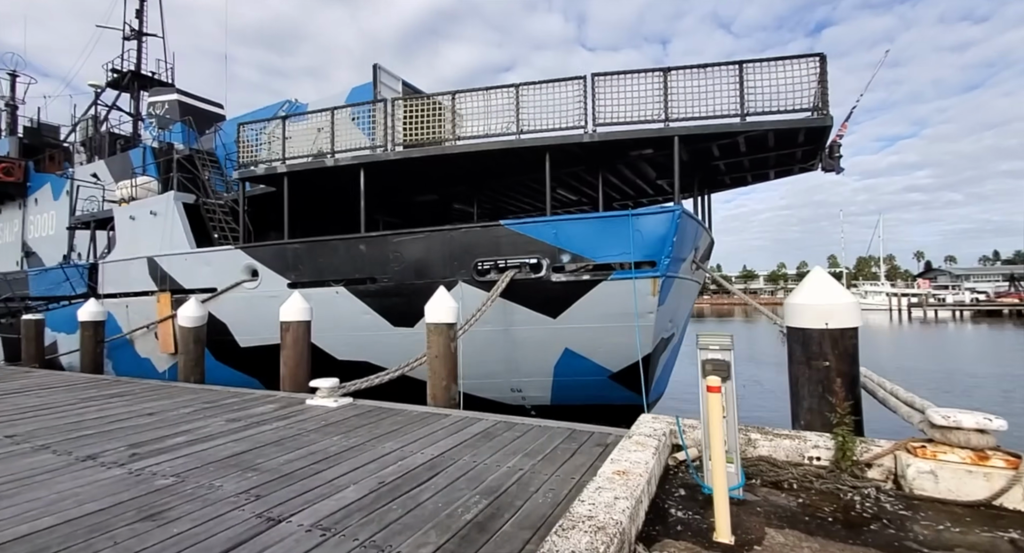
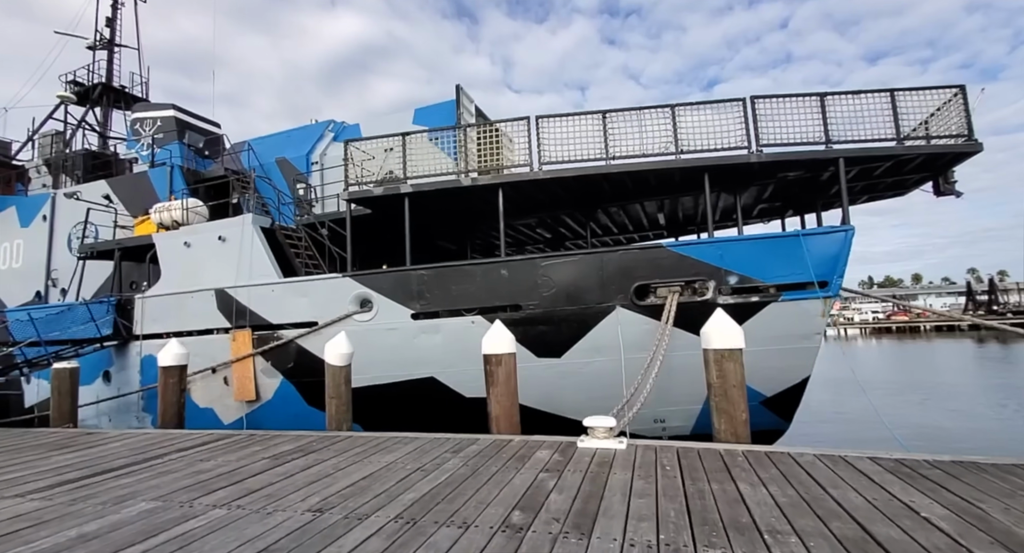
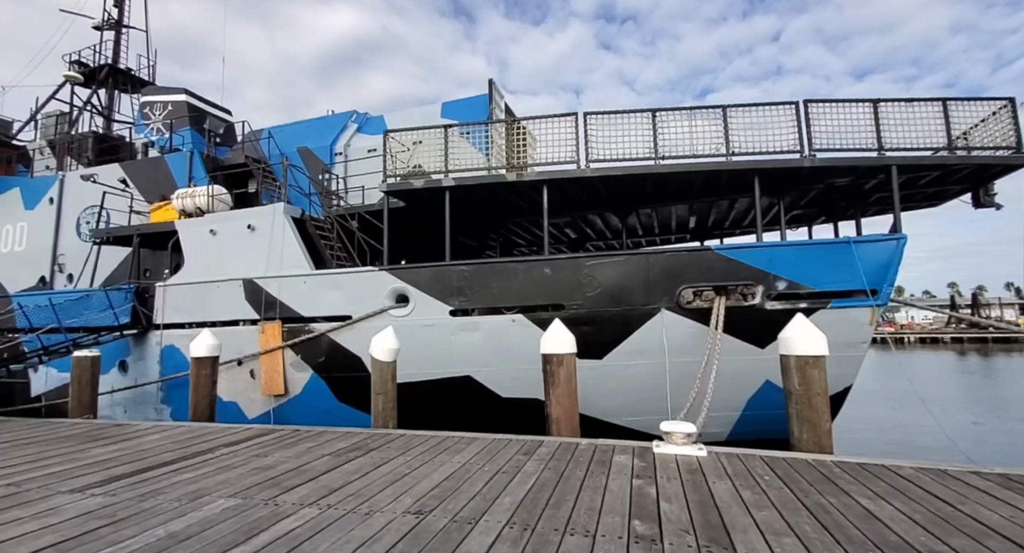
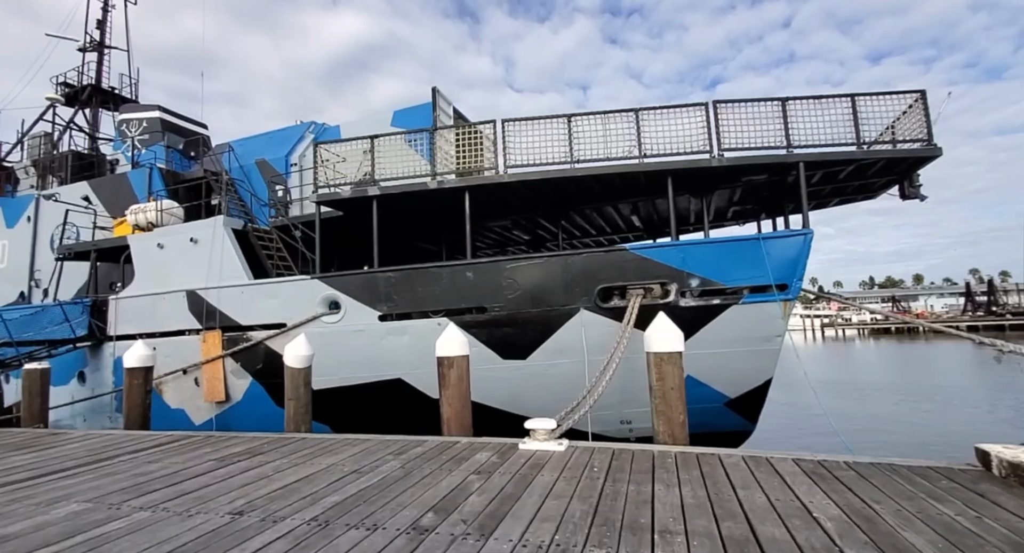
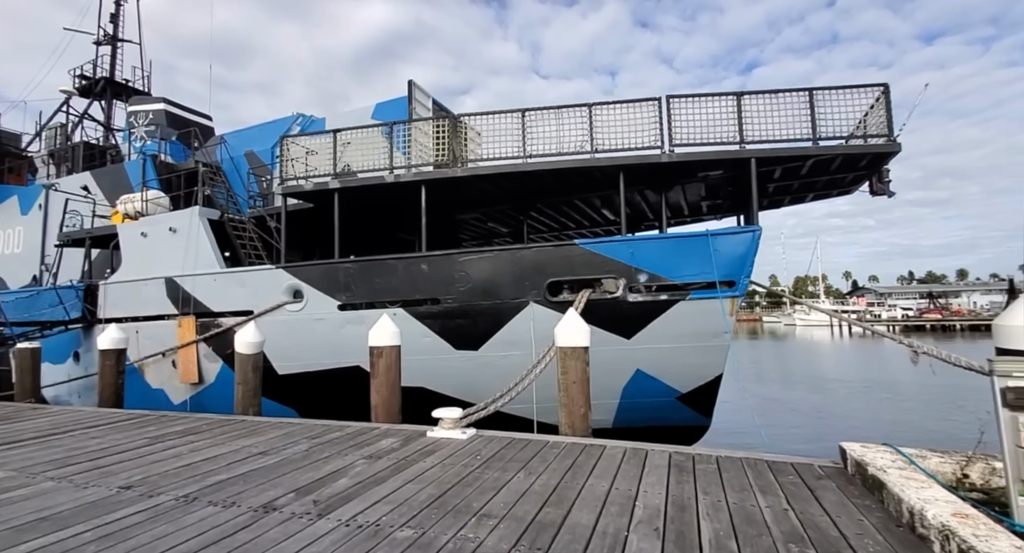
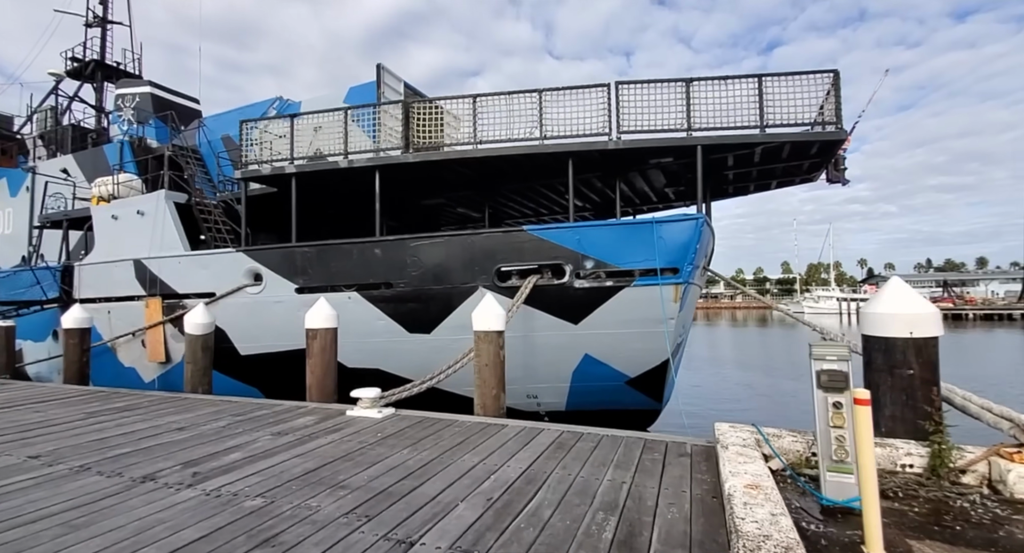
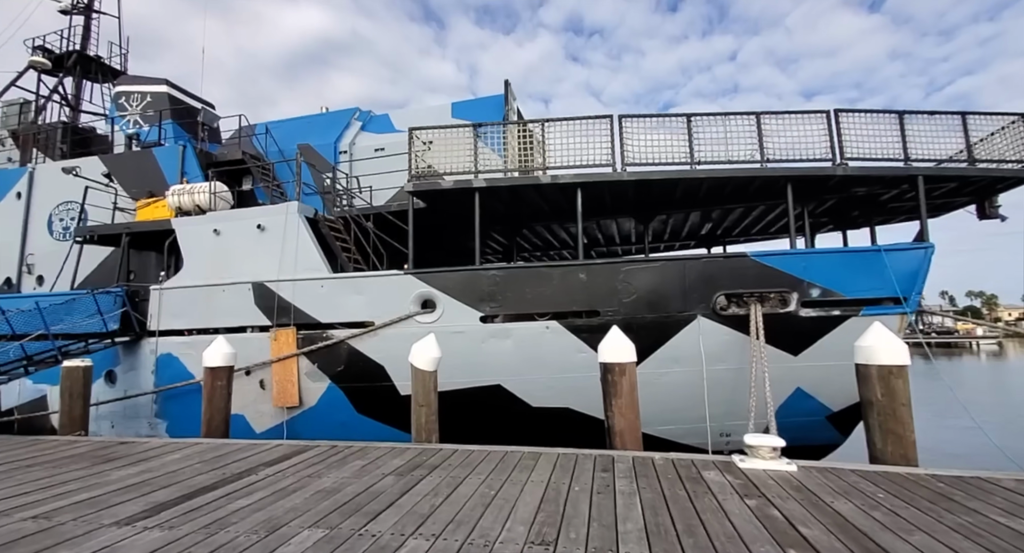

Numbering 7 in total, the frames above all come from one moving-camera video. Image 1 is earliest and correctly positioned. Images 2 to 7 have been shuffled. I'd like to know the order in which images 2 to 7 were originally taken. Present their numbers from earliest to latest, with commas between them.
6, 5, 4, 2, 3, 7
